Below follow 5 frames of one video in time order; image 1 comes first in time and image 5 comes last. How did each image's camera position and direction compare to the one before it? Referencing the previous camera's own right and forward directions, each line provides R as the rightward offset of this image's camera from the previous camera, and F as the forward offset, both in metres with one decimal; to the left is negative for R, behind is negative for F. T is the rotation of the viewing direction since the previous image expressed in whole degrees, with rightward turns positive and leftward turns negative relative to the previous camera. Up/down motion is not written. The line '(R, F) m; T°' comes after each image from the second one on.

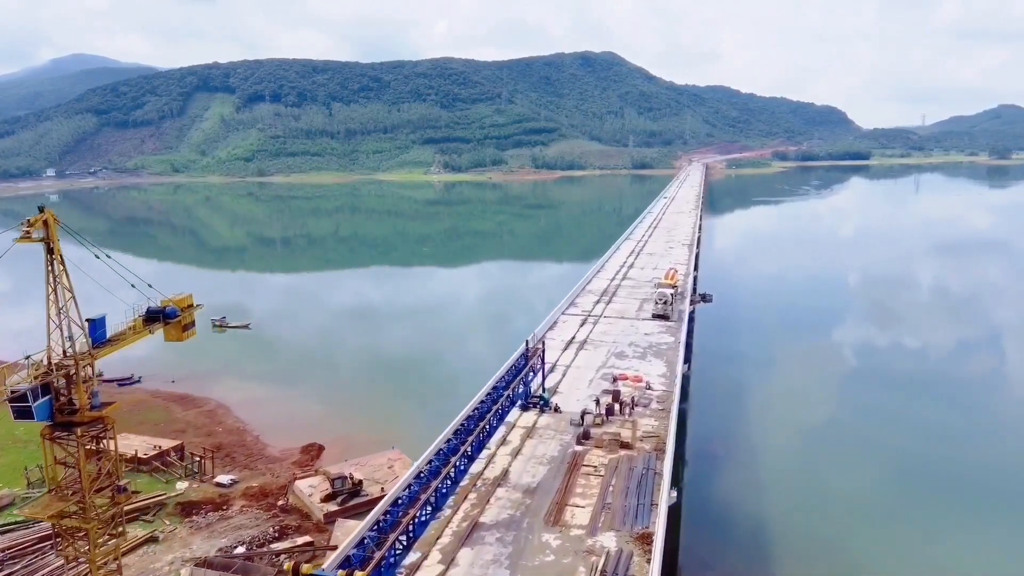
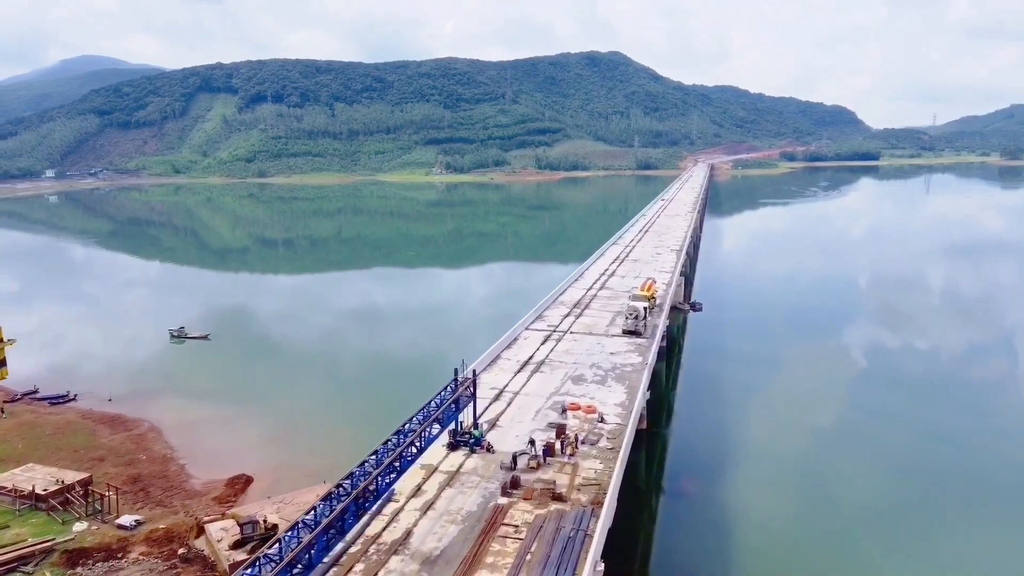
(+0.5, +0.7) m; -1°
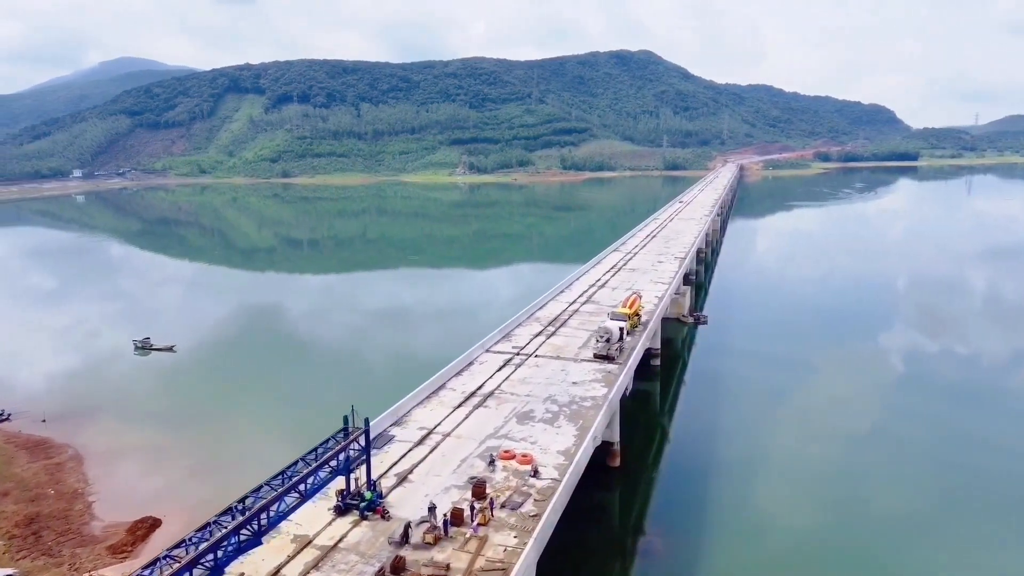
(+0.7, +0.8) m; -2°
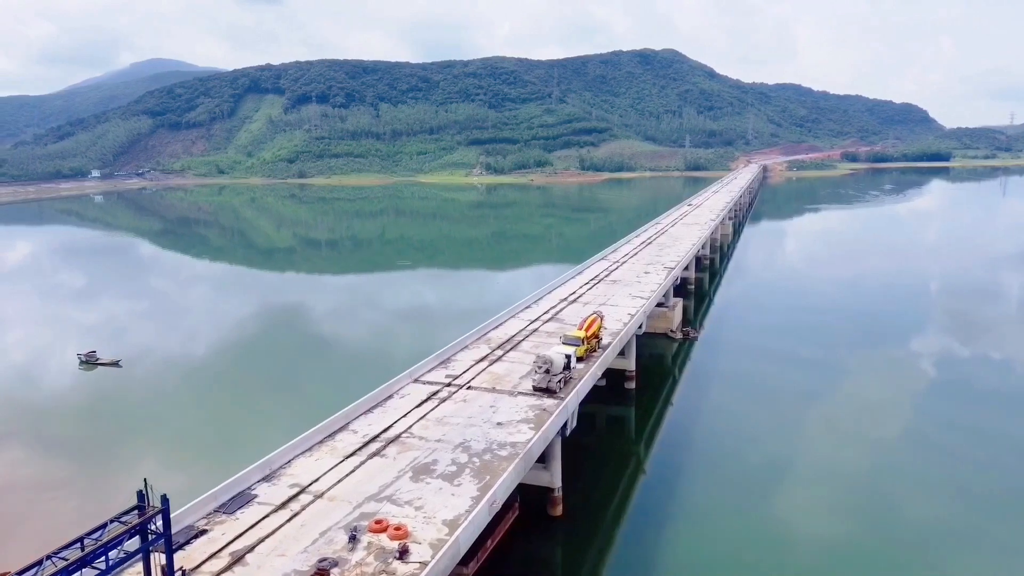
(+0.8, +0.8) m; -2°
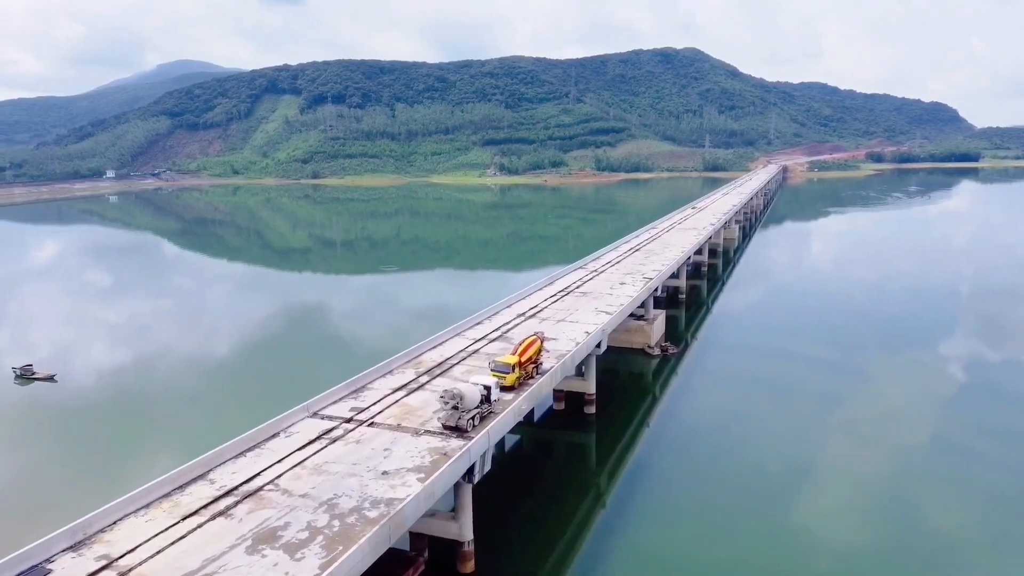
(+0.8, +0.7) m; -2°
